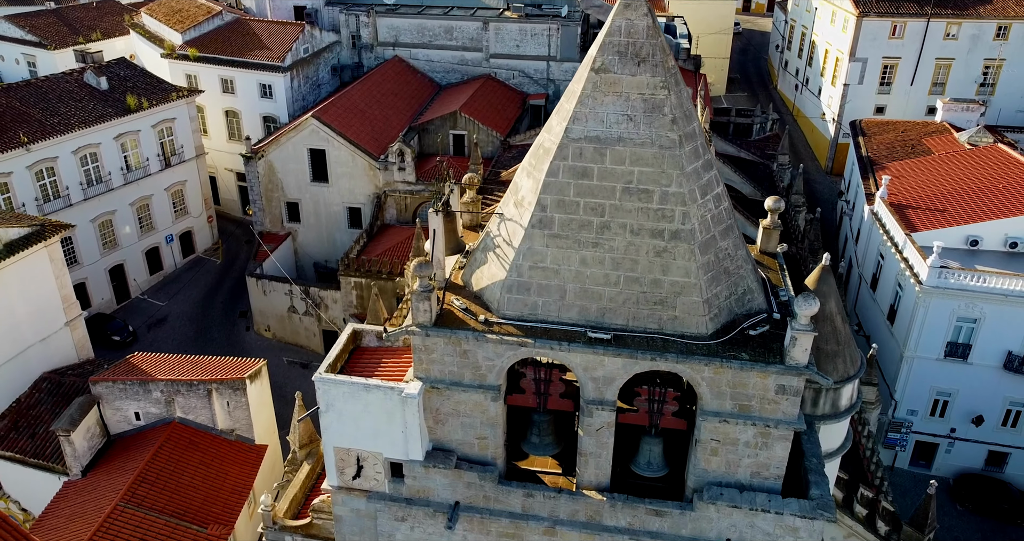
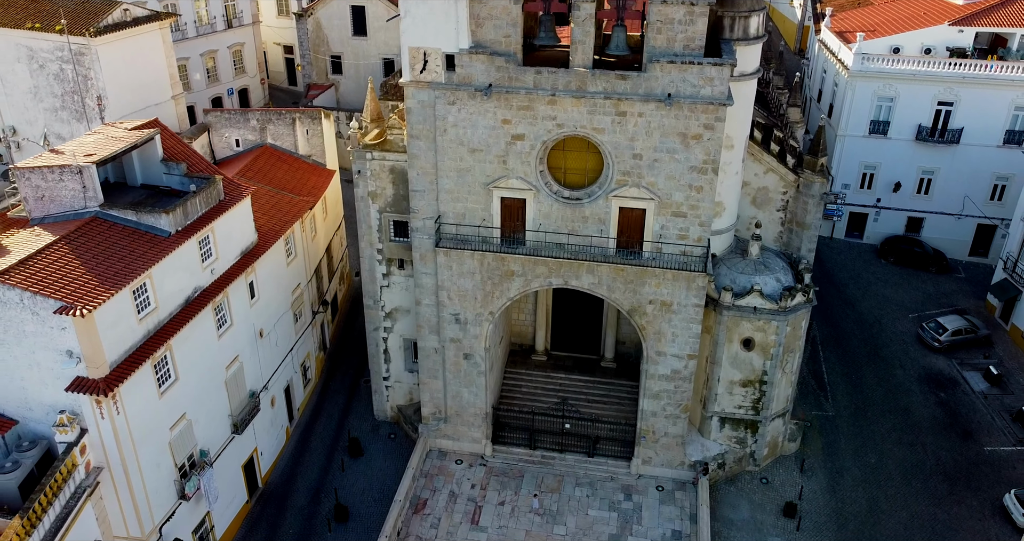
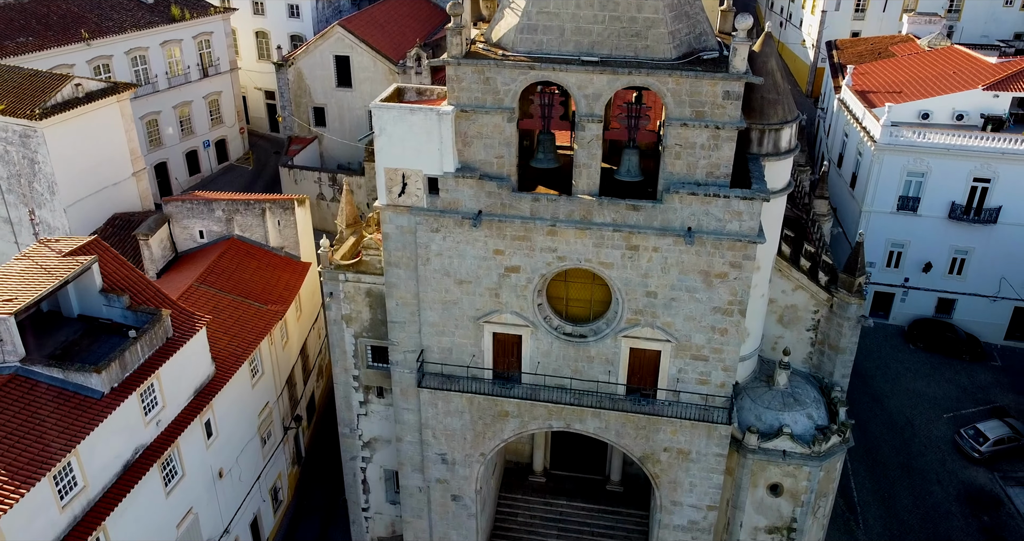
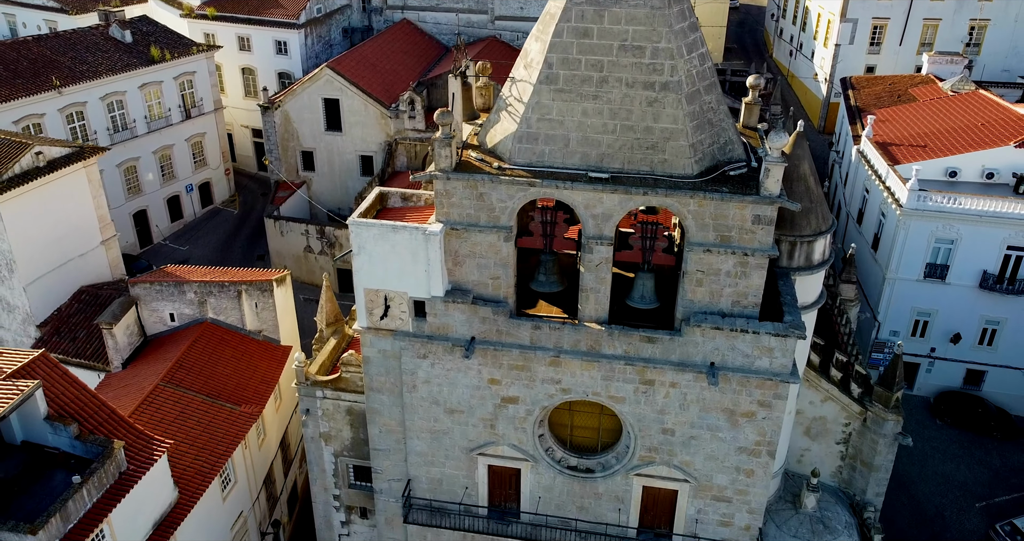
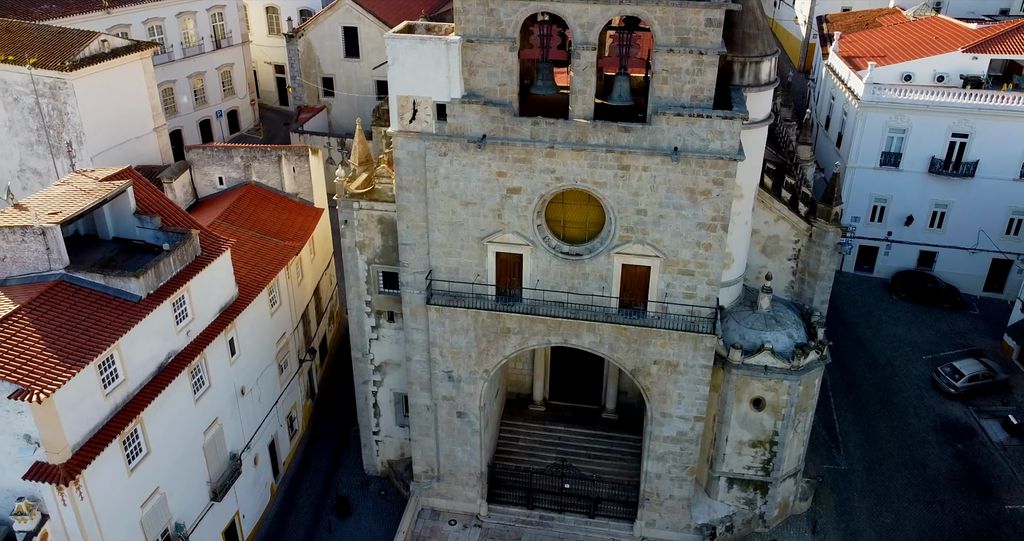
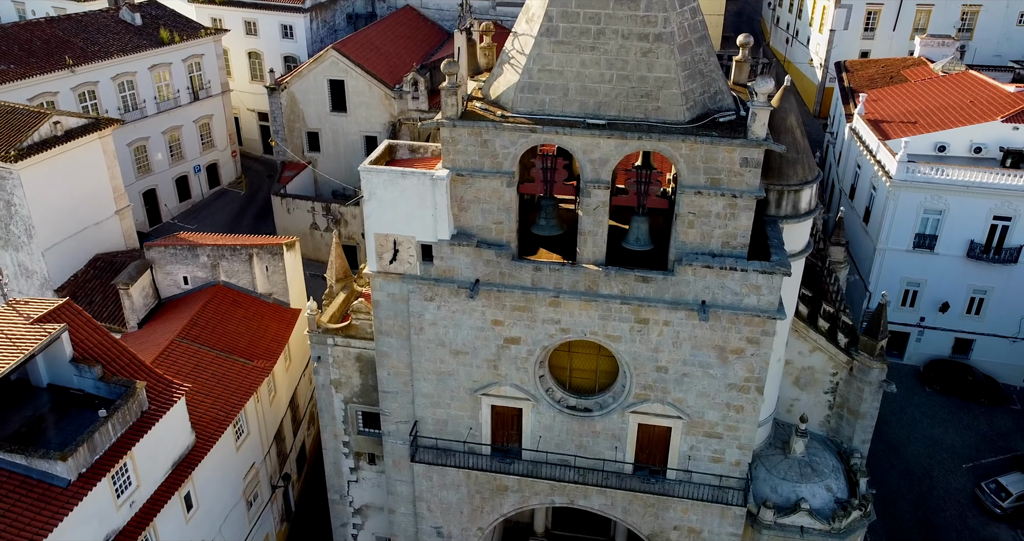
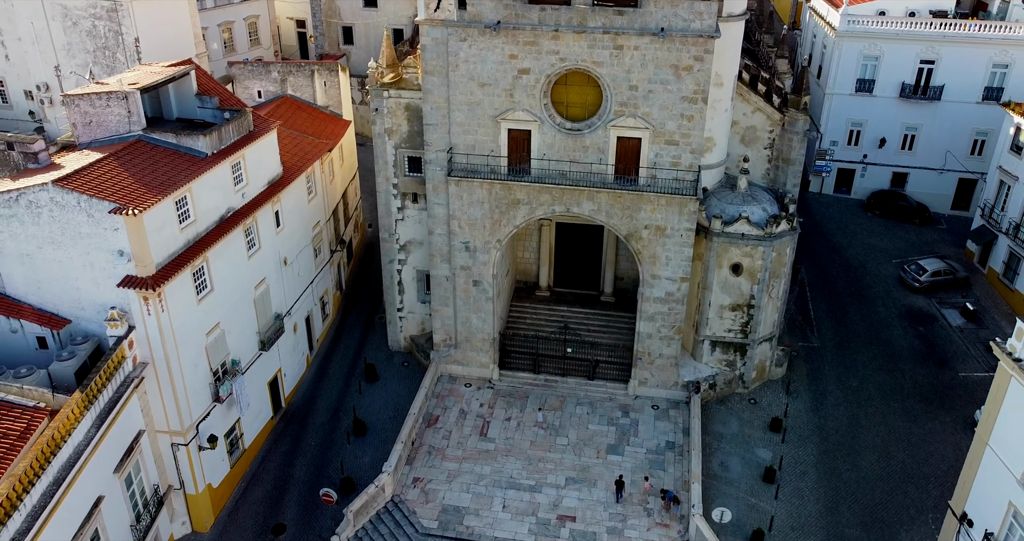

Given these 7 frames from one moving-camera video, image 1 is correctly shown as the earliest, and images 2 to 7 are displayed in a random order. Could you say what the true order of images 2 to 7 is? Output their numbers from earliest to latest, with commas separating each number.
4, 6, 3, 5, 2, 7
